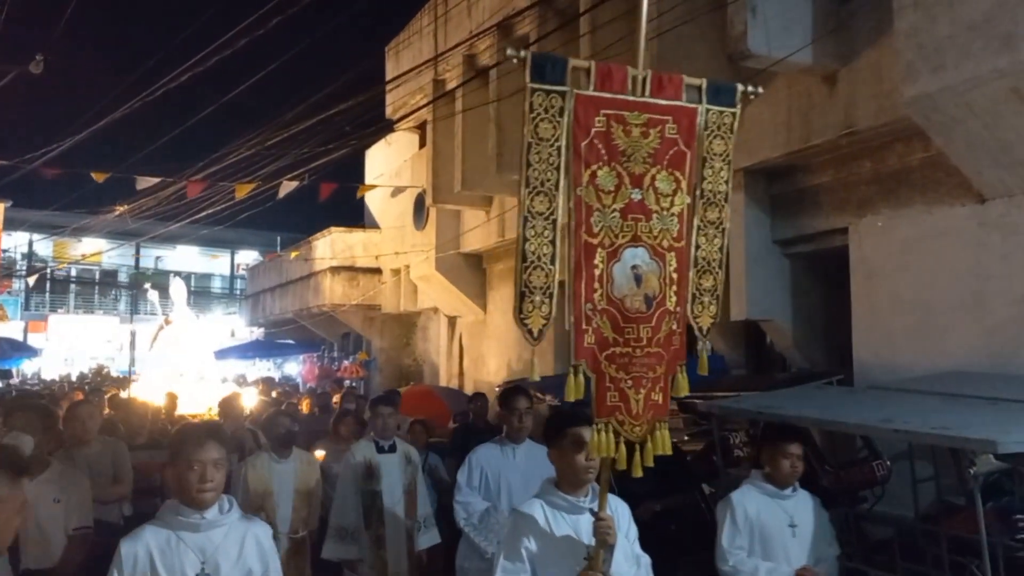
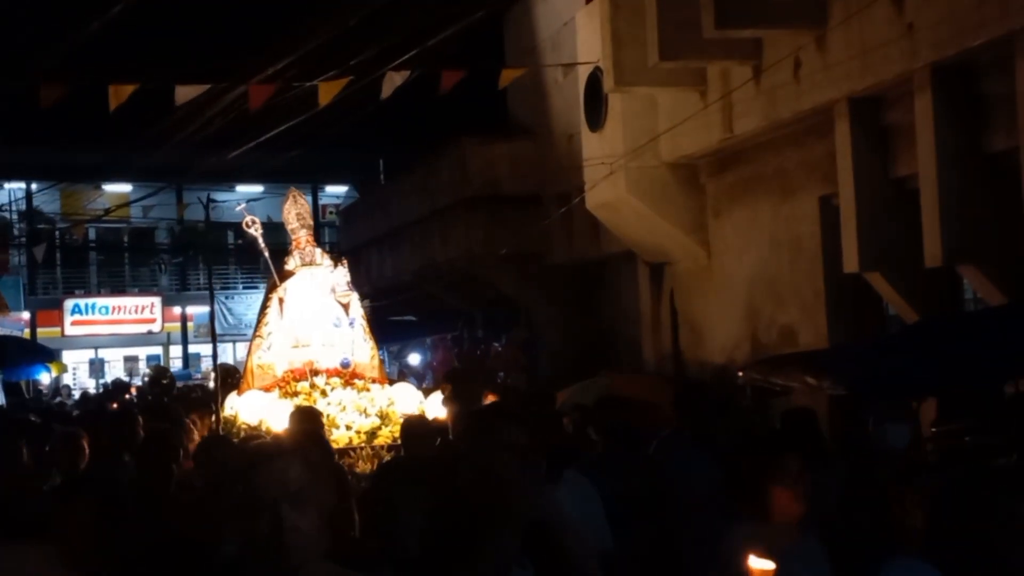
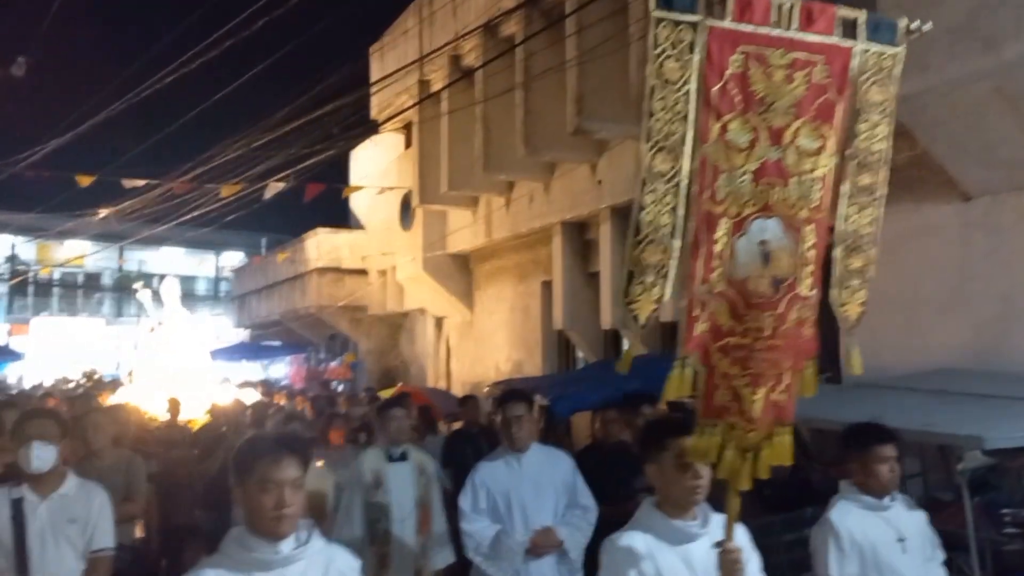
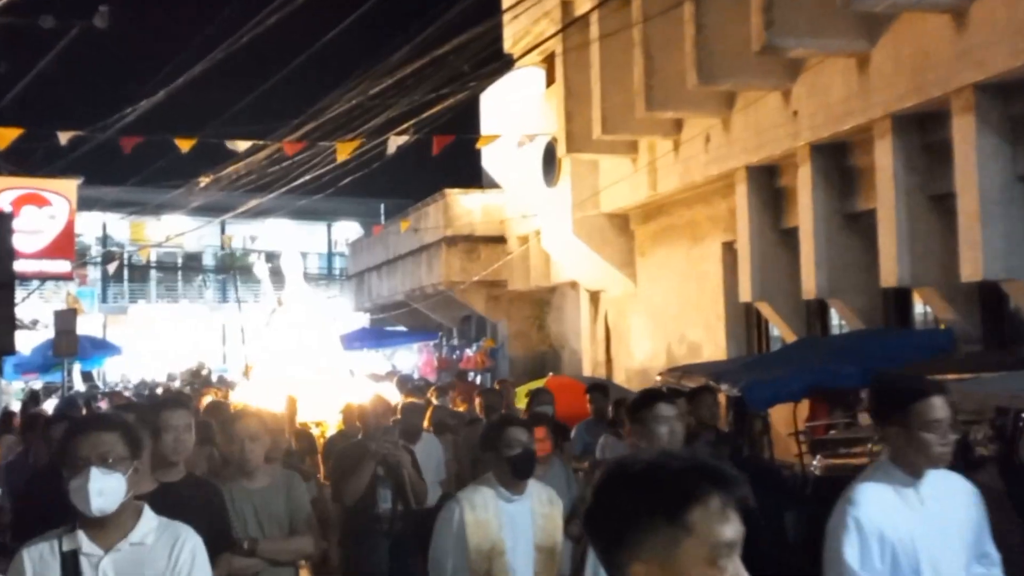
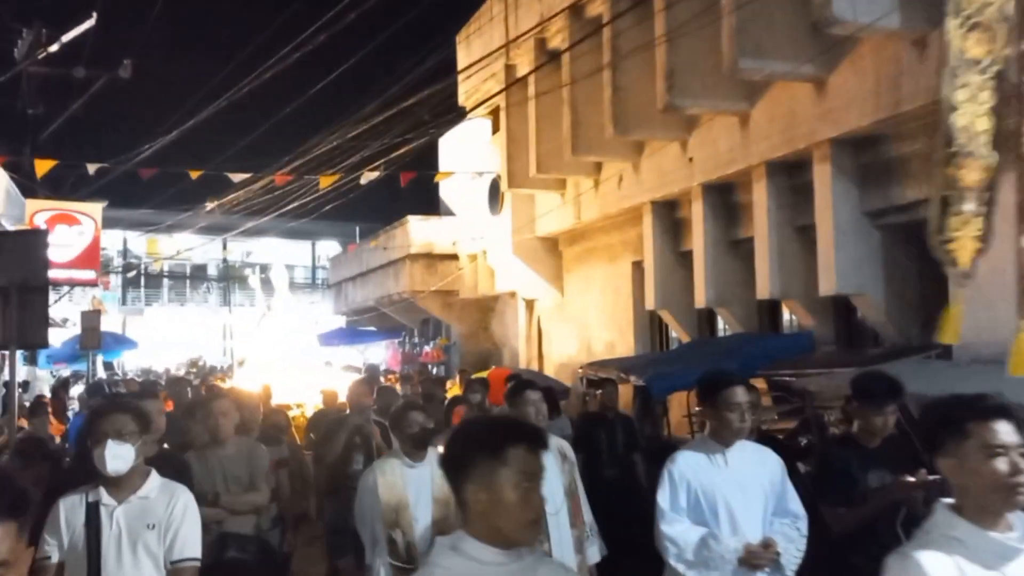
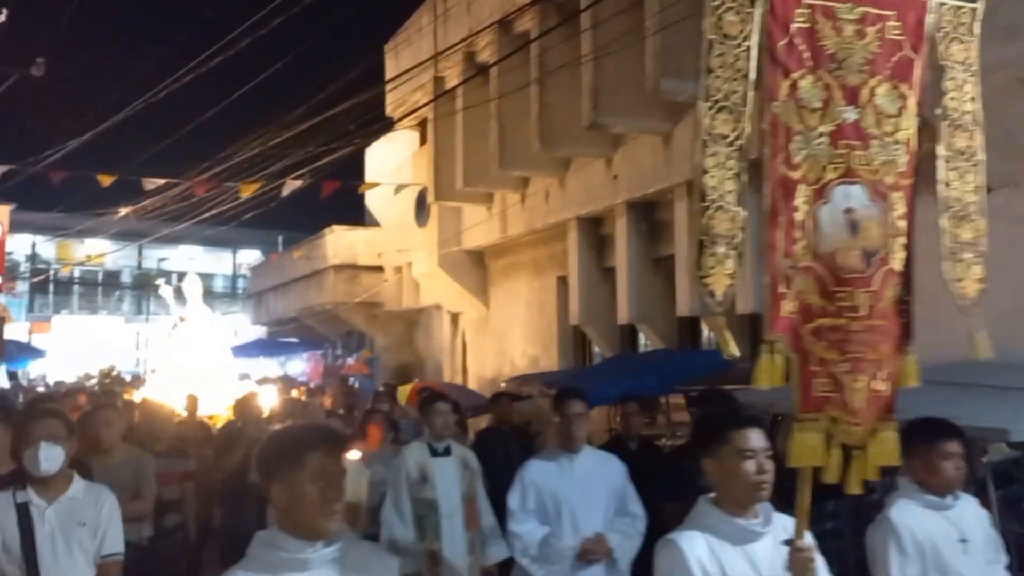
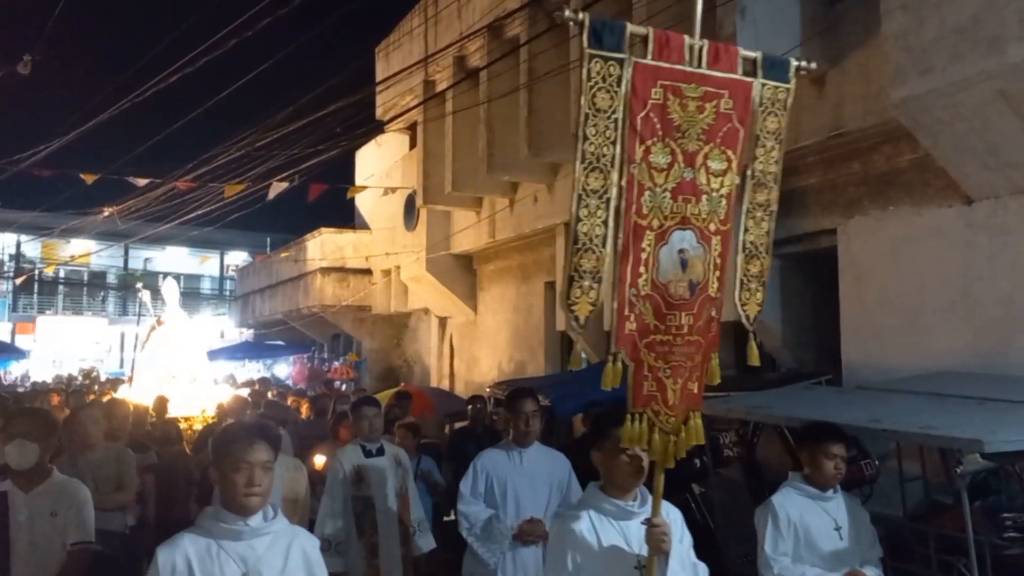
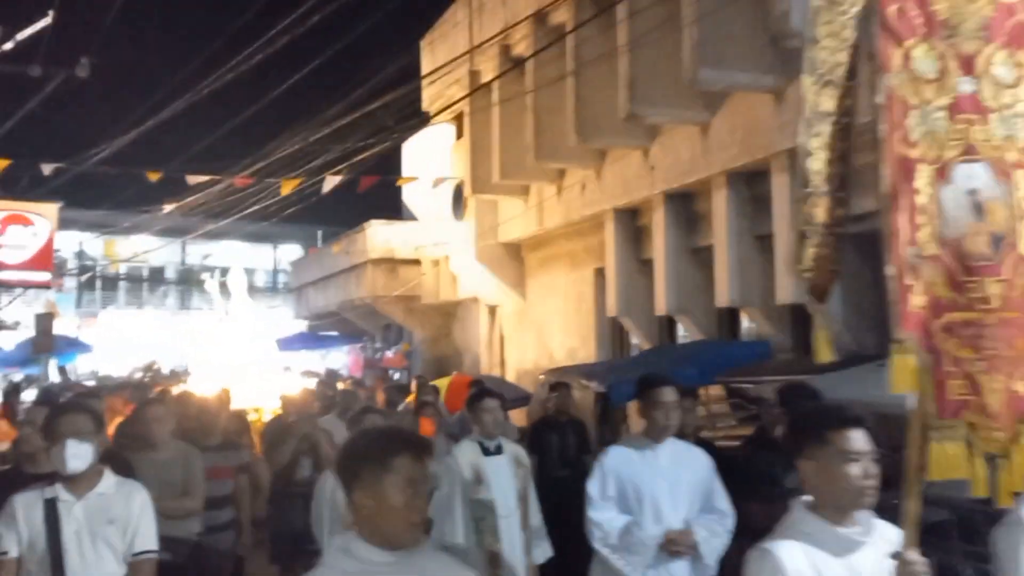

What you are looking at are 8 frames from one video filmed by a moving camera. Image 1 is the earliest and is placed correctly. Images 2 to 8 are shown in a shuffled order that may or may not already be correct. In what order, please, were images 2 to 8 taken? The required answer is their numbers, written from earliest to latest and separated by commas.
7, 3, 6, 8, 5, 4, 2
